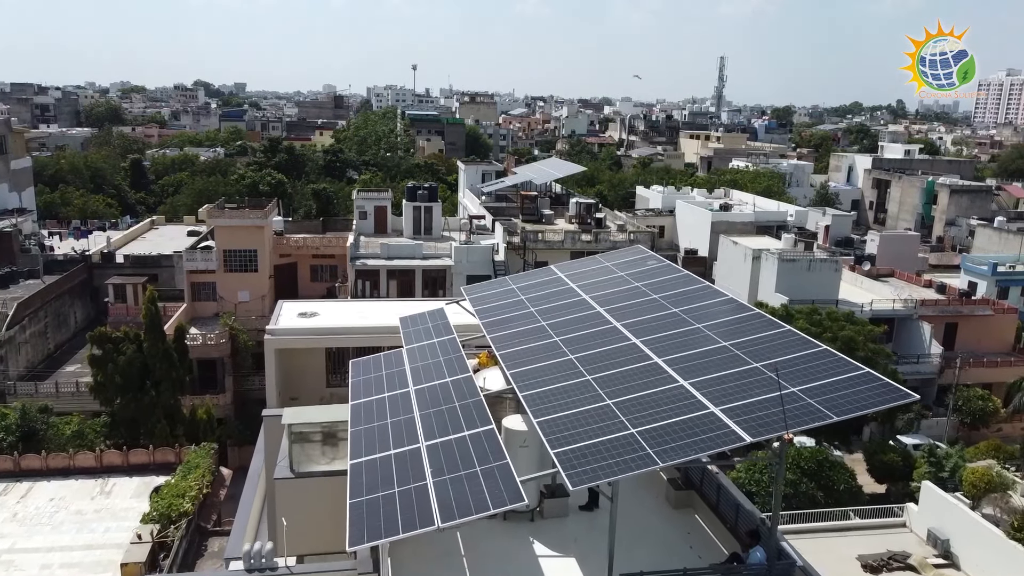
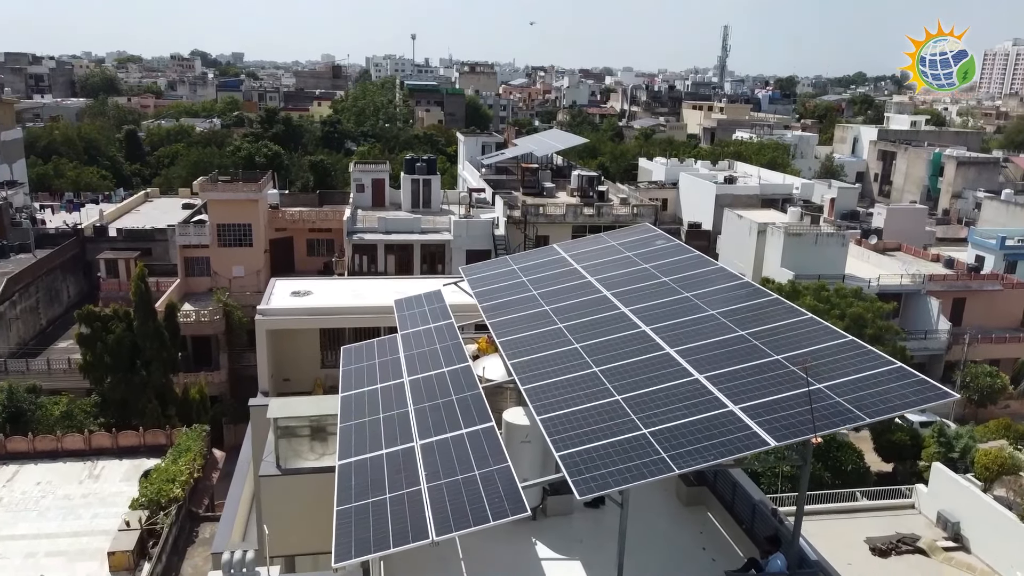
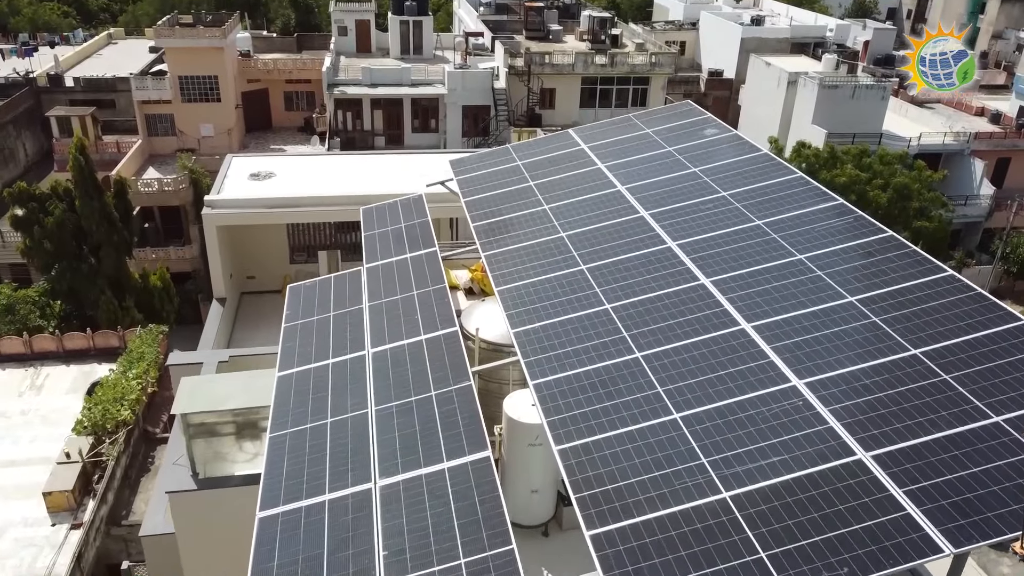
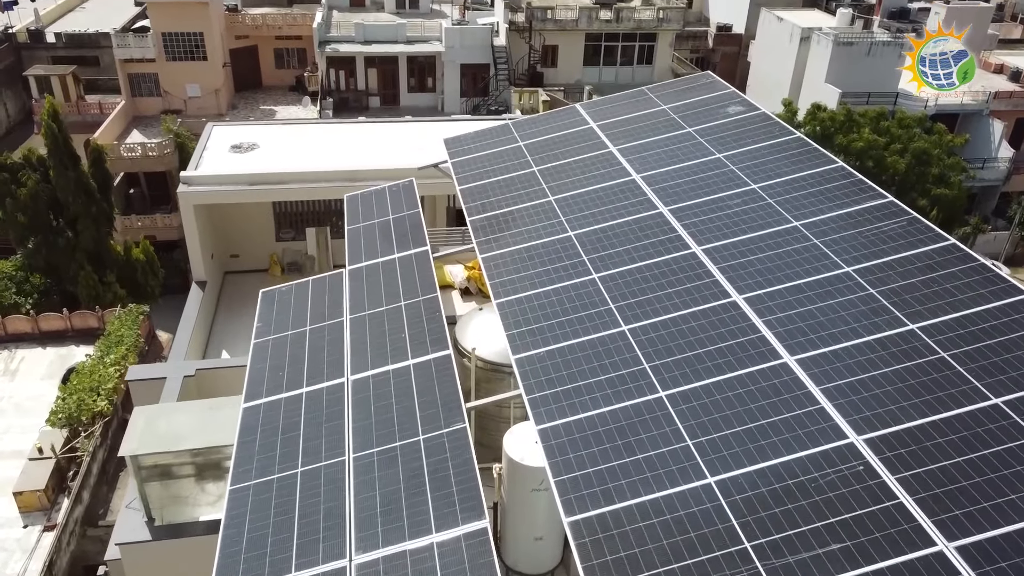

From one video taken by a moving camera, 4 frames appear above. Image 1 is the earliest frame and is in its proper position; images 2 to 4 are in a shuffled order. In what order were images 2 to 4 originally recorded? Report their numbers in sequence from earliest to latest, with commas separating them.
2, 3, 4
